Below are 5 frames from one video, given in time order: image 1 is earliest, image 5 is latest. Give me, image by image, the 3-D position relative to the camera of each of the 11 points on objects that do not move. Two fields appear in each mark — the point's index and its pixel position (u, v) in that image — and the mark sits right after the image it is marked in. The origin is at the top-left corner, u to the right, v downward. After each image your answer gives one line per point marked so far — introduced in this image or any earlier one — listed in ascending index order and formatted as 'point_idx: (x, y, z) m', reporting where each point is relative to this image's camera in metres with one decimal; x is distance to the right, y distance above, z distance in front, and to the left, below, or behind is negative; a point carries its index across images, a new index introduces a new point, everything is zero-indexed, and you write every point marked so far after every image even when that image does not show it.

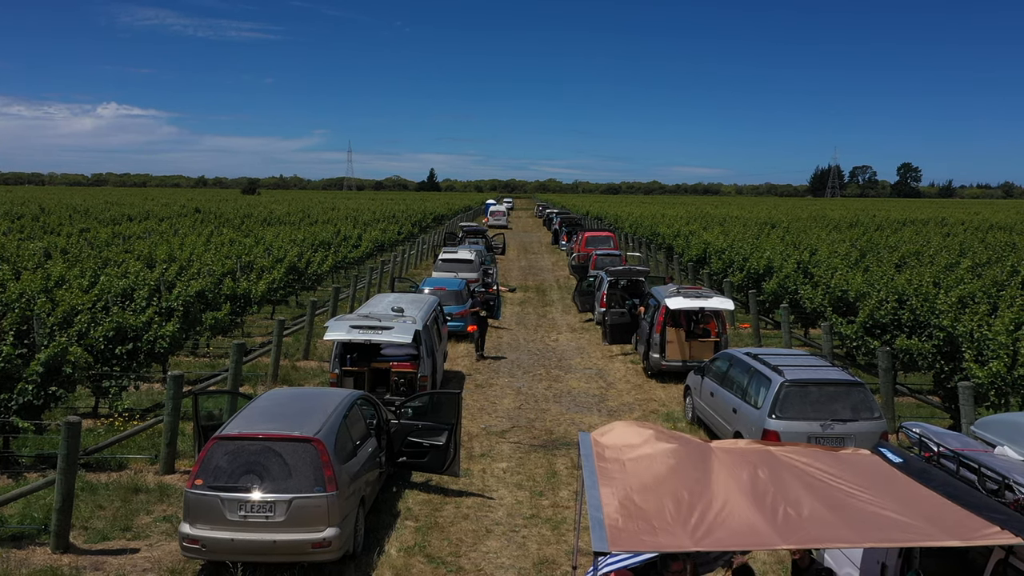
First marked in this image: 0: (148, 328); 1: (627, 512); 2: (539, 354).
0: (-5.5, -0.6, +10.8) m
1: (+0.6, -1.2, +4.0) m
2: (+0.6, -1.5, +15.7) m
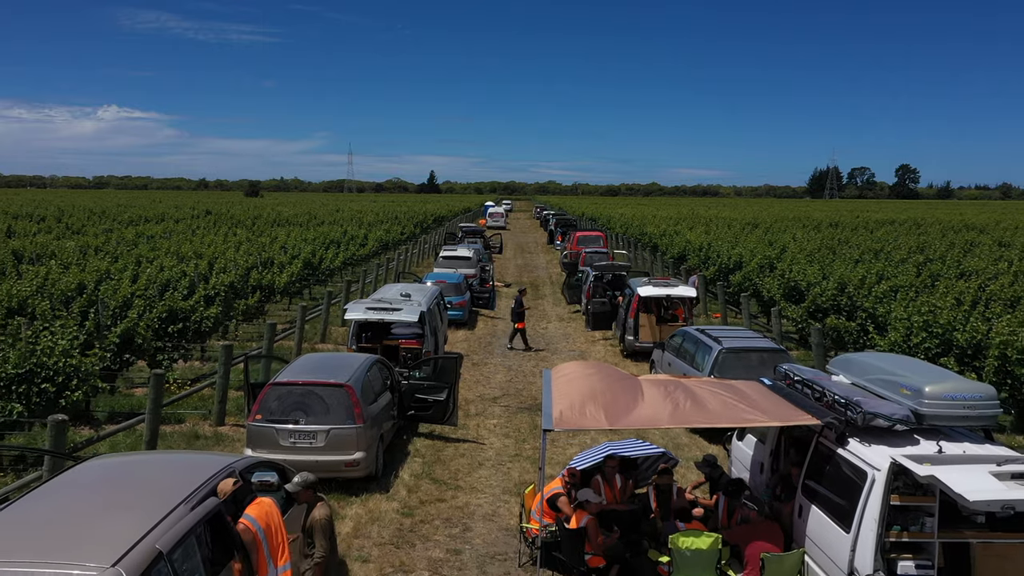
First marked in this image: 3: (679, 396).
0: (-5.7, -0.4, +12.7) m
1: (+0.5, -1.0, +5.9) m
2: (+0.5, -1.3, +17.6) m
3: (+1.4, -0.9, +6.1) m
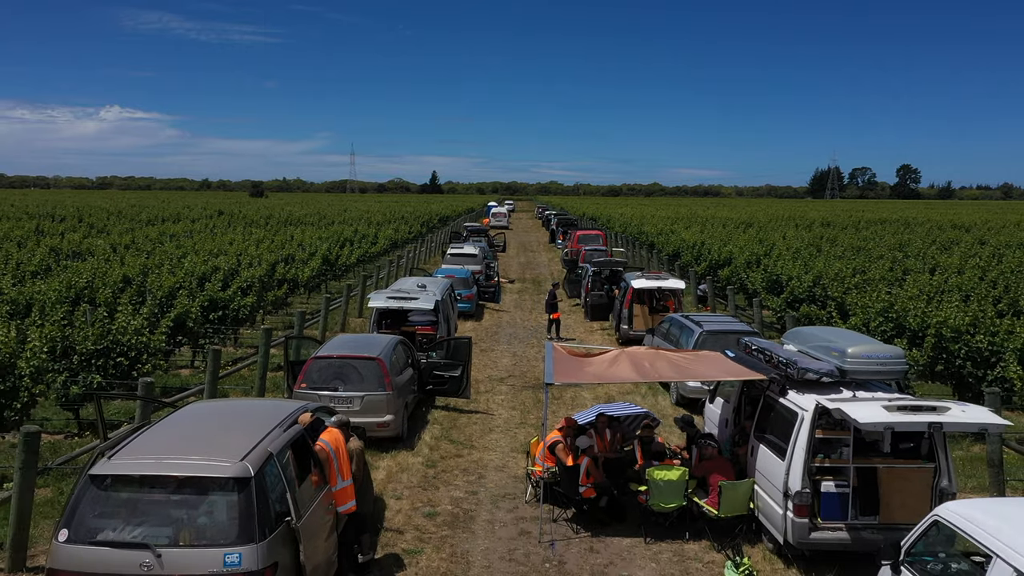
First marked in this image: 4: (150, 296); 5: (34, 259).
0: (-5.6, -0.2, +14.1) m
1: (+0.5, -0.8, +7.3) m
2: (+0.6, -1.1, +19.0) m
3: (+1.5, -0.8, +7.5) m
4: (-6.8, -0.1, +13.2) m
5: (-12.4, +0.8, +18.2) m
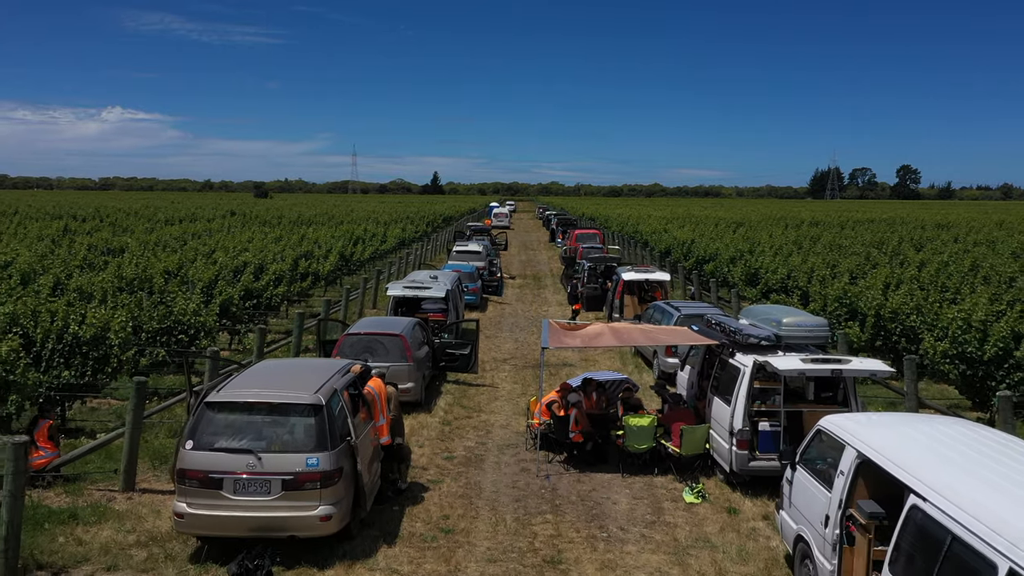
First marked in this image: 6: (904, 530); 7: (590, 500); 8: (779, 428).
0: (-5.5, 0.0, +15.8) m
1: (+0.6, -0.6, +9.0) m
2: (+0.6, -0.9, +20.7) m
3: (+1.5, -0.6, +9.2) m
4: (-6.7, +0.1, +14.9) m
5: (-12.3, +0.9, +19.9) m
6: (+2.5, -1.6, +4.5) m
7: (+0.9, -2.4, +8.0) m
8: (+3.0, -1.6, +7.9) m
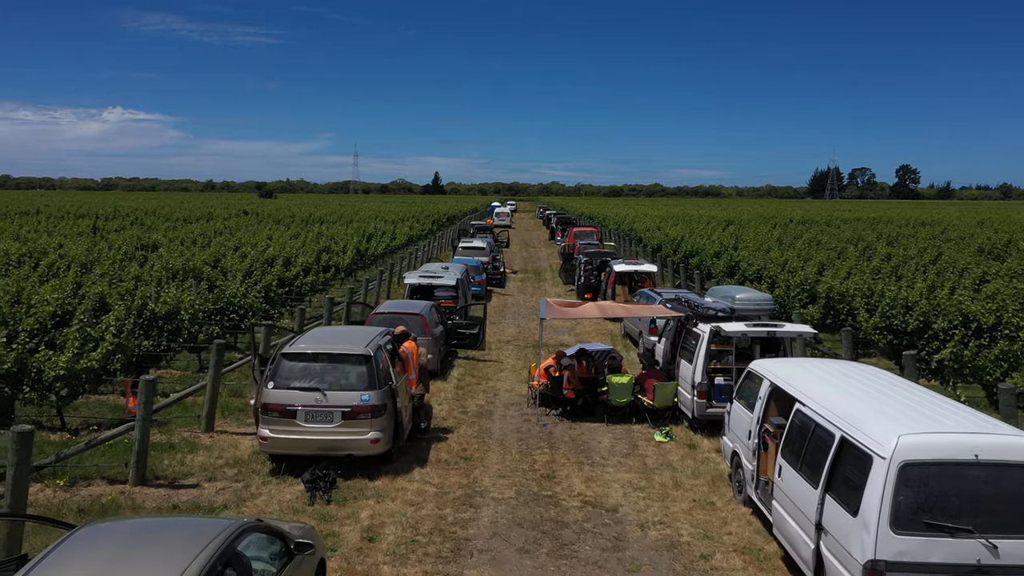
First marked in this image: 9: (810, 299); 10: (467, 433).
0: (-5.5, +0.2, +17.8) m
1: (+0.6, -0.4, +10.9) m
2: (+0.7, -0.7, +22.7) m
3: (+1.6, -0.3, +11.2) m
4: (-6.7, +0.3, +16.8) m
5: (-12.2, +1.2, +21.9) m
6: (+2.6, -1.3, +6.5) m
7: (+1.0, -2.1, +9.9) m
8: (+3.1, -1.3, +9.9) m
9: (+6.4, -0.3, +15.2) m
10: (-0.7, -2.1, +10.2) m
